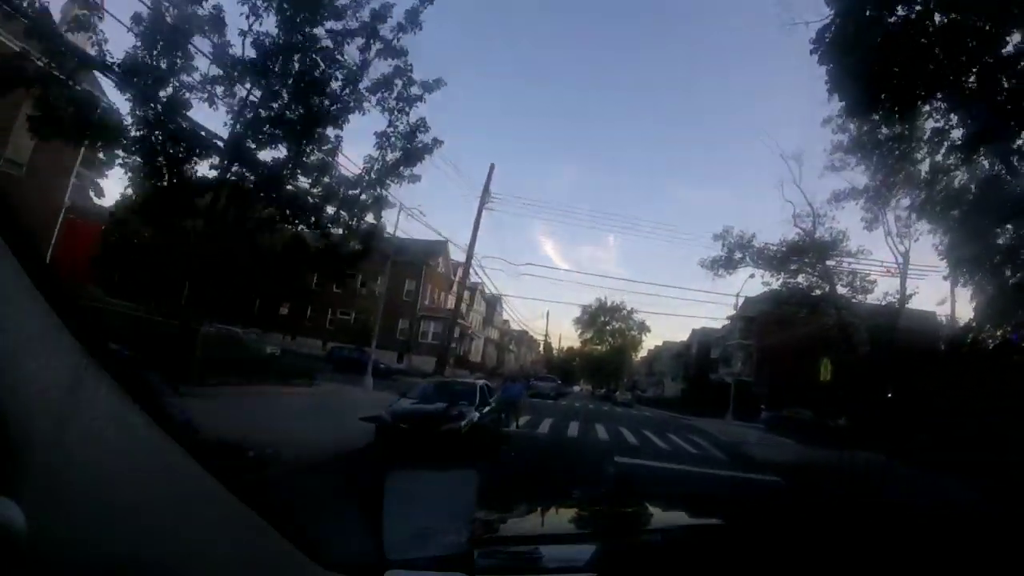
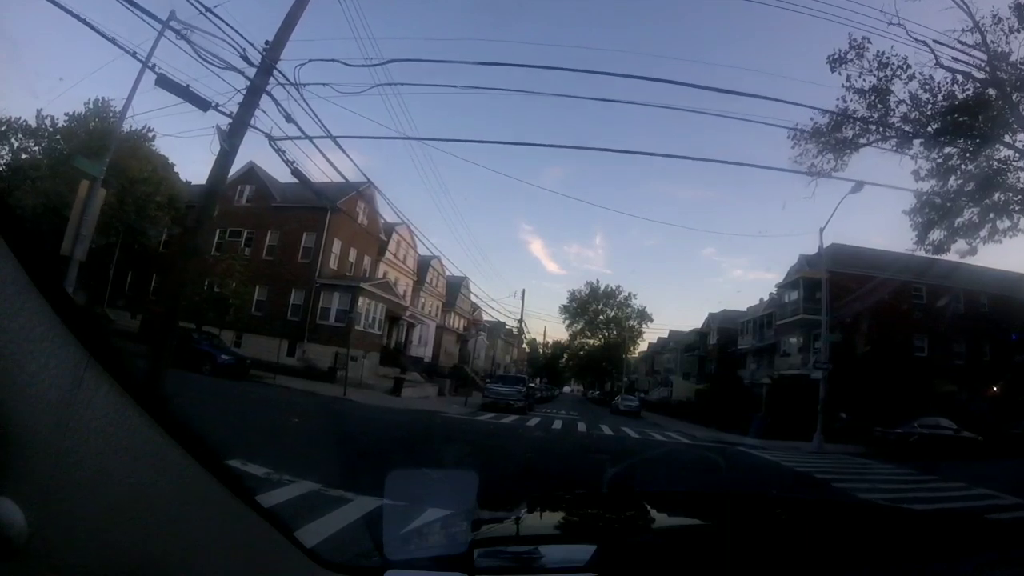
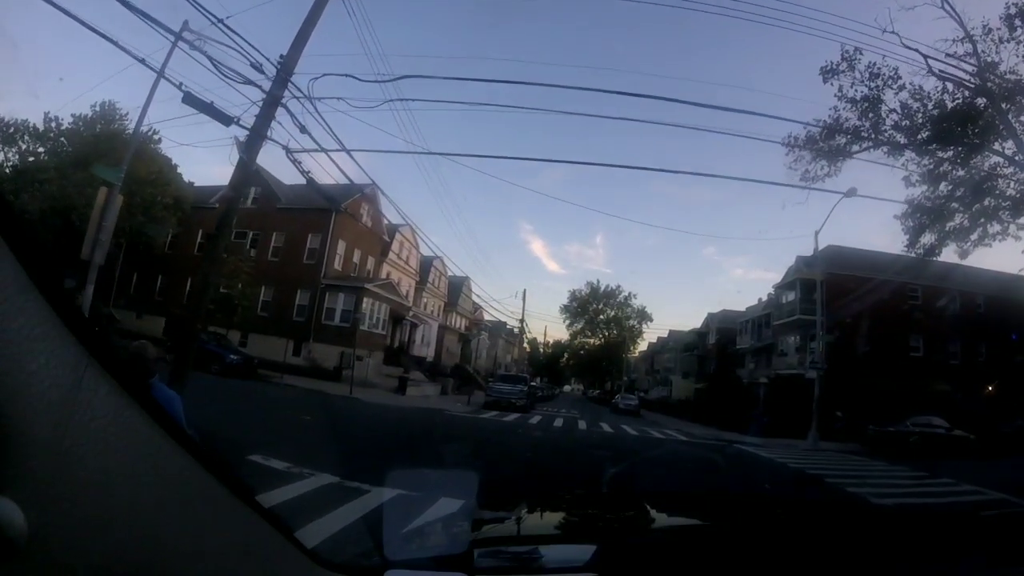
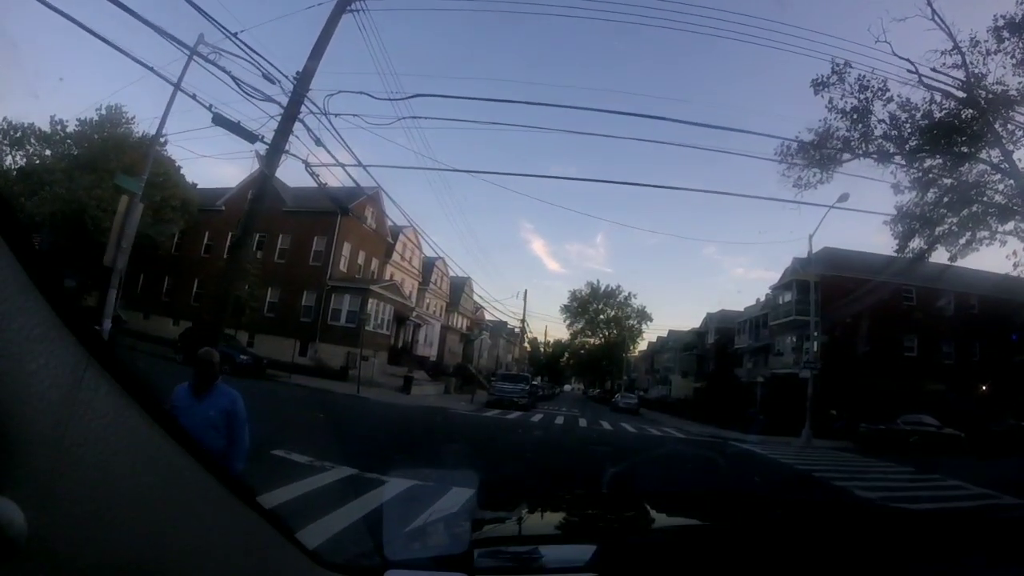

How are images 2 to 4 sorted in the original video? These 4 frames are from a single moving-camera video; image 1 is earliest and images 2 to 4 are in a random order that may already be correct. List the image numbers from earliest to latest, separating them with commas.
4, 3, 2
